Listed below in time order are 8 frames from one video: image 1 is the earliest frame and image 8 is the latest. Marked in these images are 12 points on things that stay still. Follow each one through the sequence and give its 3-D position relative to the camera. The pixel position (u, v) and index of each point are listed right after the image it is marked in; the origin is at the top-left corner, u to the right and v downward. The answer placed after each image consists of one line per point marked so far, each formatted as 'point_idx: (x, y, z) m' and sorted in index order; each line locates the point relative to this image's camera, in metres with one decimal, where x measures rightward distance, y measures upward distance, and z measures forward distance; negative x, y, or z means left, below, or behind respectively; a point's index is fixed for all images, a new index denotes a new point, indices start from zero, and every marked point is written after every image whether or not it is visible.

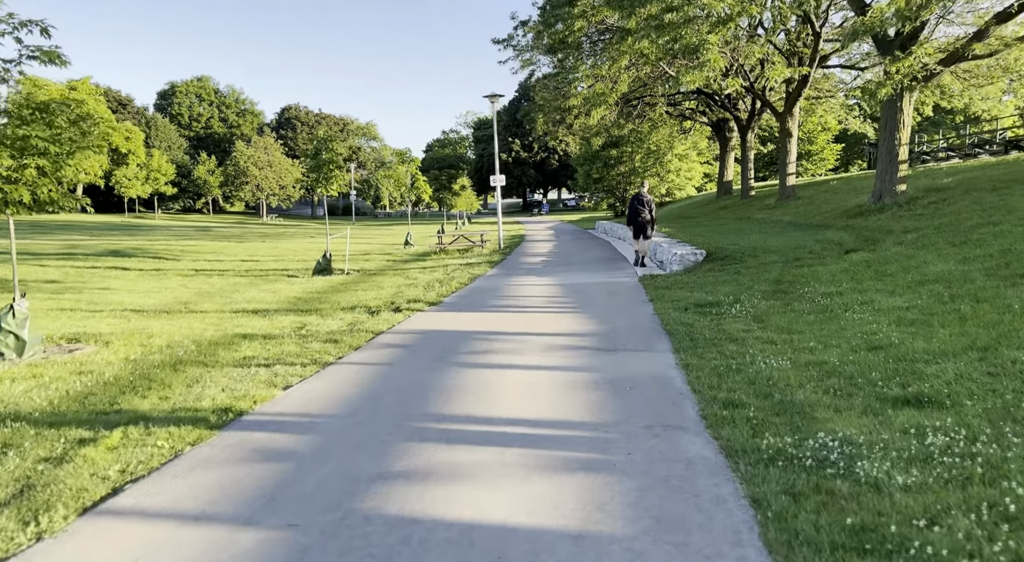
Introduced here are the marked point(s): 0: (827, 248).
0: (+5.4, +0.5, +12.2) m
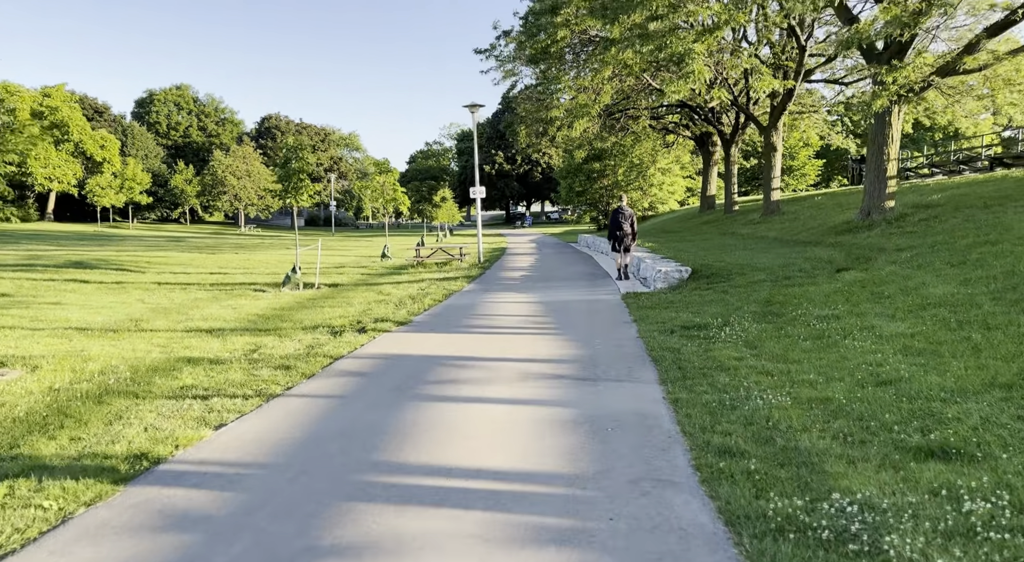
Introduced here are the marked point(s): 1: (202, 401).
0: (+5.0, +0.2, +11.7) m
1: (-2.5, -0.9, +5.7) m
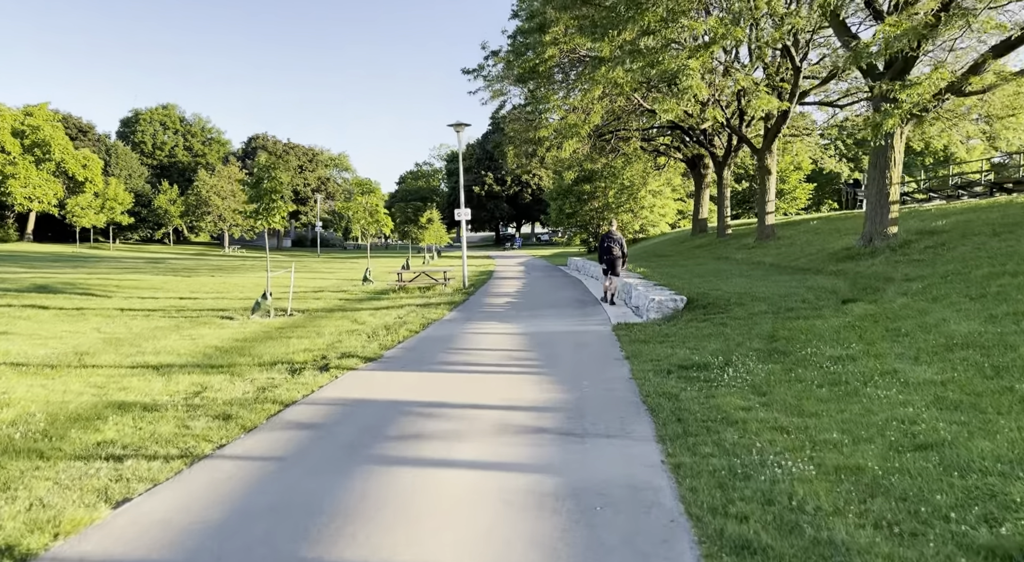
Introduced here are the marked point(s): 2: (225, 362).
0: (+4.7, -0.3, +10.9) m
1: (-2.6, -1.2, +4.8) m
2: (-3.6, -1.0, +8.8) m
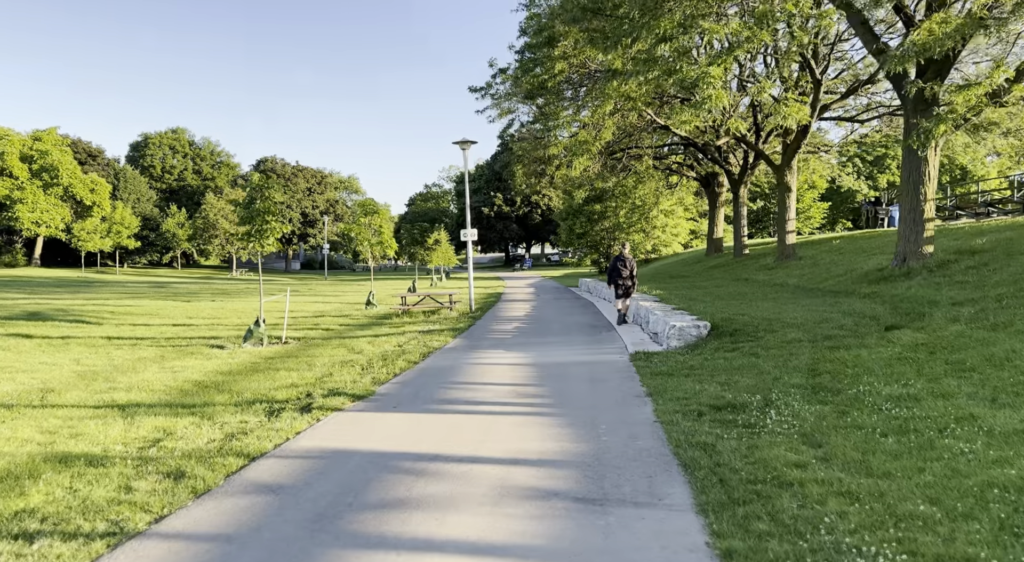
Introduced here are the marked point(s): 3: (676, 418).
0: (+4.8, -0.6, +9.9) m
1: (-2.6, -1.4, +3.8) m
2: (-3.5, -1.3, +7.9) m
3: (+1.4, -1.2, +6.2) m
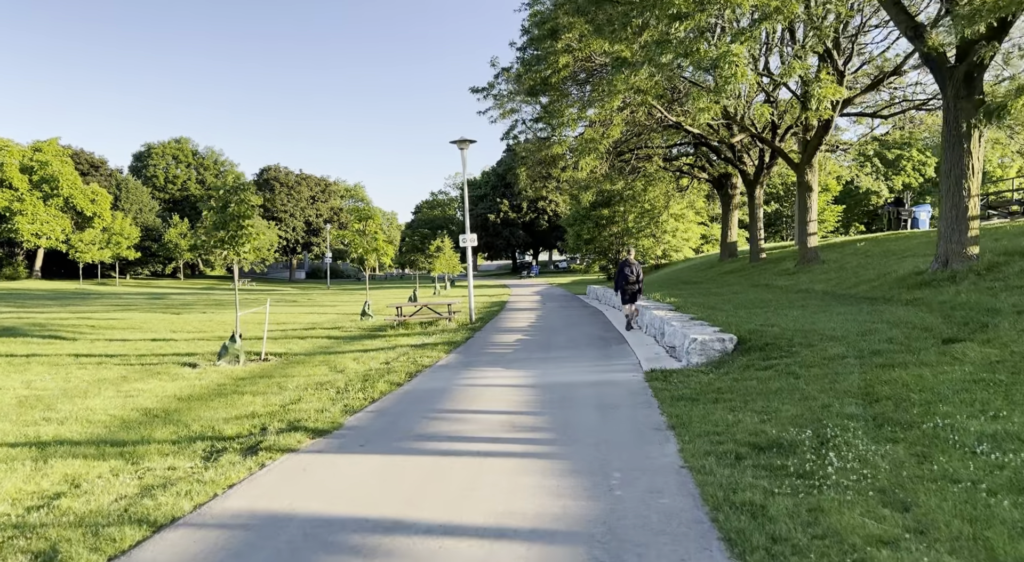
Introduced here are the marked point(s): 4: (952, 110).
0: (+4.8, -0.7, +8.5) m
1: (-2.7, -1.5, +2.6) m
2: (-3.5, -1.5, +6.7) m
3: (+1.4, -1.3, +4.9) m
4: (+7.8, +3.0, +12.6) m
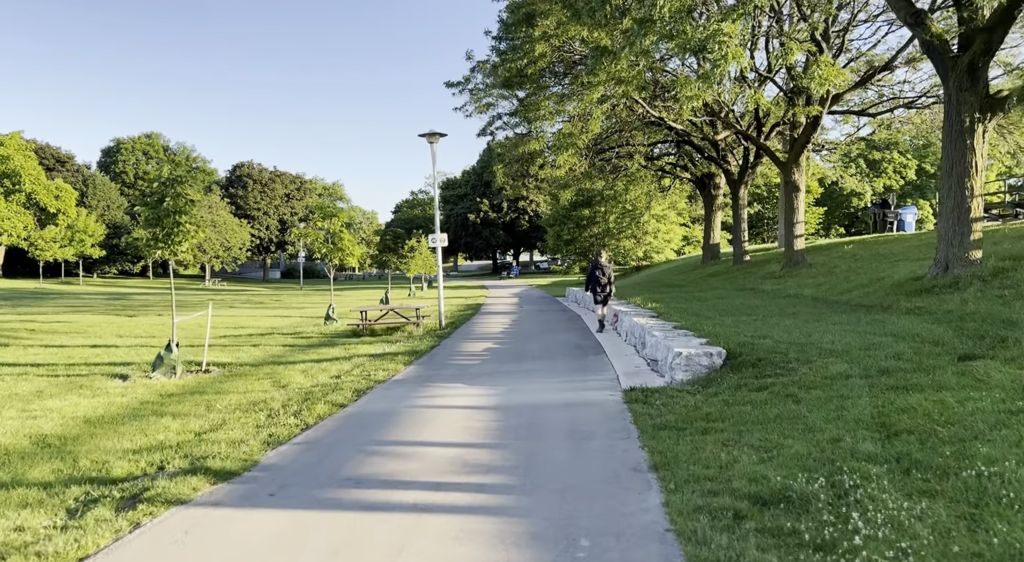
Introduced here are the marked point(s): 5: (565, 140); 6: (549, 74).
0: (+4.4, -0.7, +7.6) m
1: (-3.0, -1.5, +1.4) m
2: (-3.9, -1.5, +5.5) m
3: (+1.0, -1.3, +3.9) m
4: (+7.2, +2.9, +11.7) m
5: (+1.3, +3.6, +18.3) m
6: (+1.0, +5.6, +19.3) m
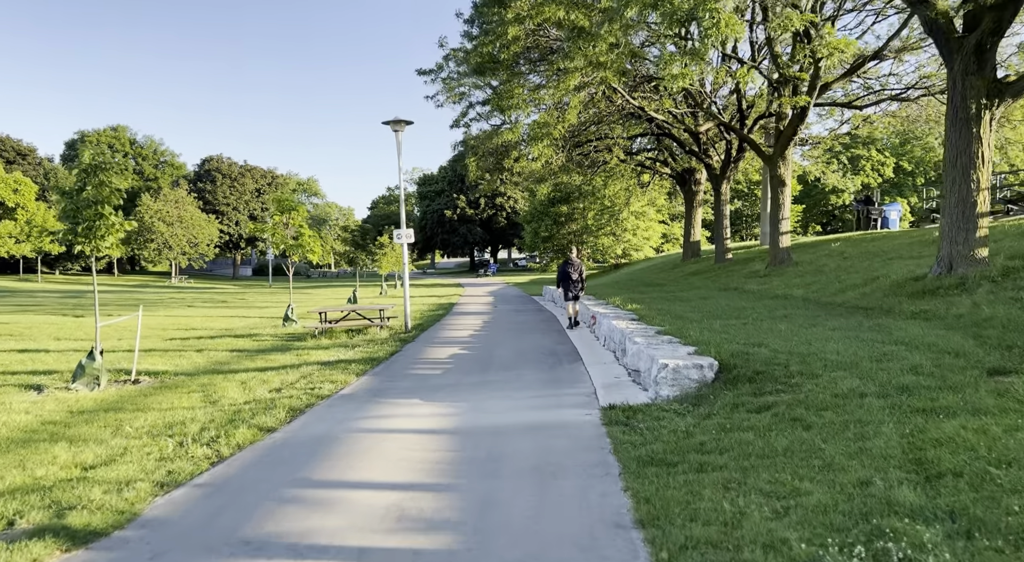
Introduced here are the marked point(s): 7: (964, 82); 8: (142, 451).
0: (+4.0, -0.8, +6.6) m
1: (-3.2, -1.6, +0.2) m
2: (-4.2, -1.5, +4.3) m
3: (+0.8, -1.4, +2.8) m
4: (+6.8, +2.9, +10.8) m
5: (+0.7, +3.6, +17.2) m
6: (+0.3, +5.6, +18.1) m
7: (+6.8, +3.0, +10.7) m
8: (-3.1, -1.4, +6.0) m
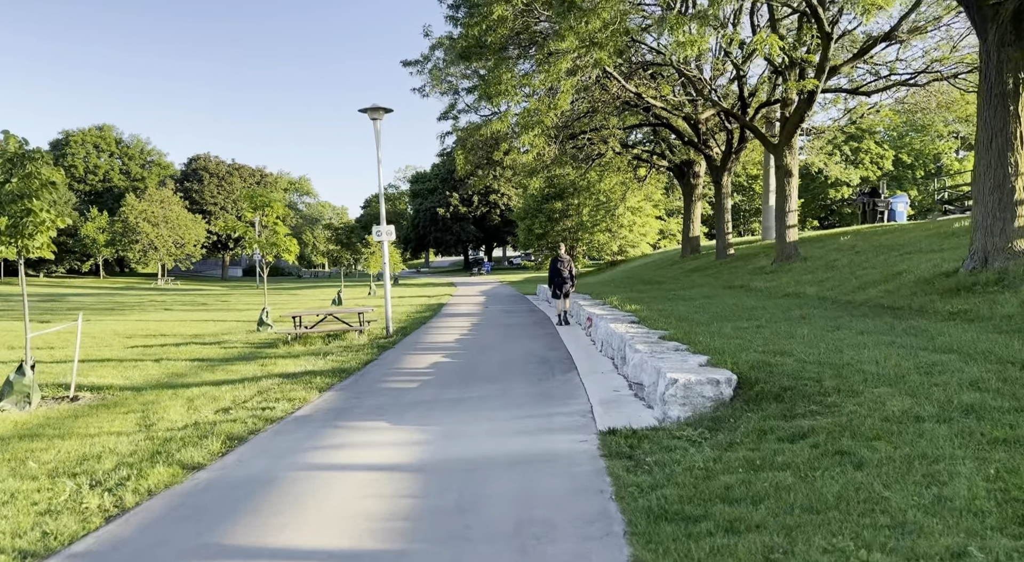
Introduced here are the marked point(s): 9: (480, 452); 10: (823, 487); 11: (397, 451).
0: (+3.8, -0.7, +5.5) m
1: (-3.3, -1.6, -0.9) m
2: (-4.4, -1.6, +3.1) m
3: (+0.6, -1.4, +1.7) m
4: (+6.5, +3.0, +9.7) m
5: (+0.4, +3.7, +16.1) m
6: (0.0, +5.6, +17.0) m
7: (+6.6, +3.0, +9.6) m
8: (-3.2, -1.5, +4.8) m
9: (-0.2, -1.3, +5.6) m
10: (+1.7, -1.1, +4.0) m
11: (-0.9, -1.4, +5.7) m
